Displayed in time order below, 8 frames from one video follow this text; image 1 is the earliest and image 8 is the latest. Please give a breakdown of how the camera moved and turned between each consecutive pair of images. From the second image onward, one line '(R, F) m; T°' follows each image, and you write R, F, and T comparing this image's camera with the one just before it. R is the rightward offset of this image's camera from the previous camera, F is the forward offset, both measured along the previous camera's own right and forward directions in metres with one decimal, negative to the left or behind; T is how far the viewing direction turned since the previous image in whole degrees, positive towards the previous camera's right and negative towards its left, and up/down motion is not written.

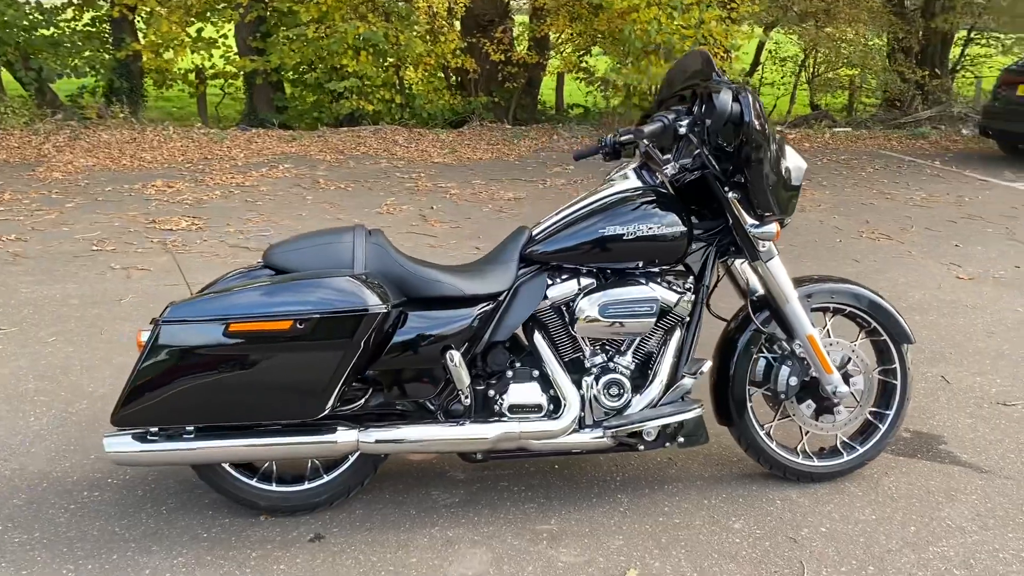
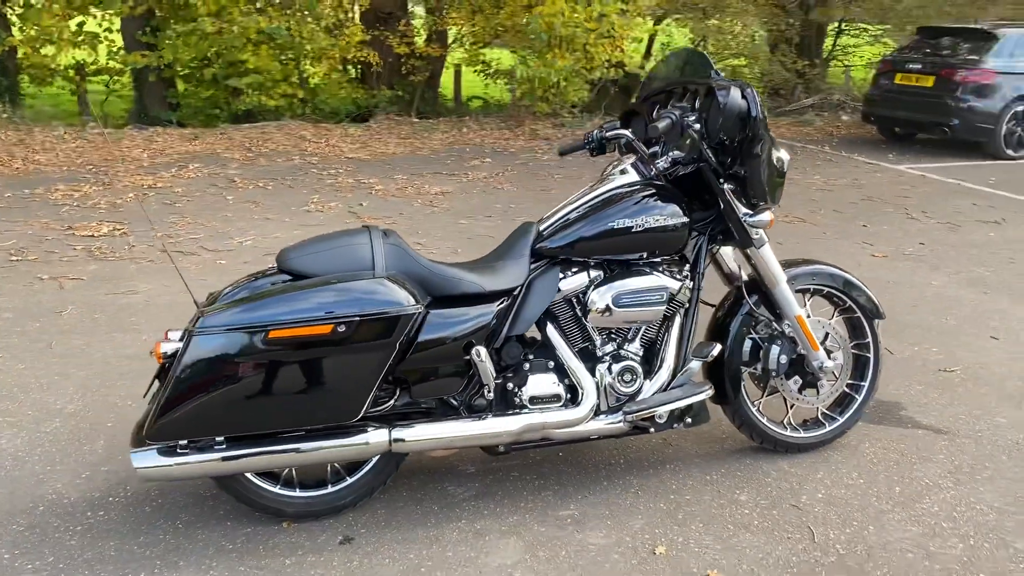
(-0.4, 0.0) m; +8°
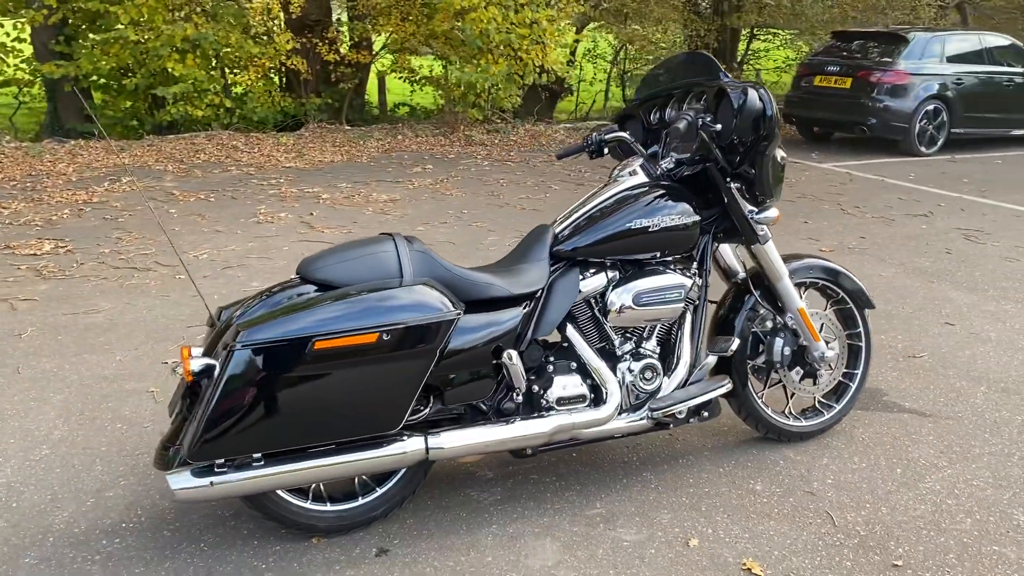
(-0.4, 0.0) m; +6°
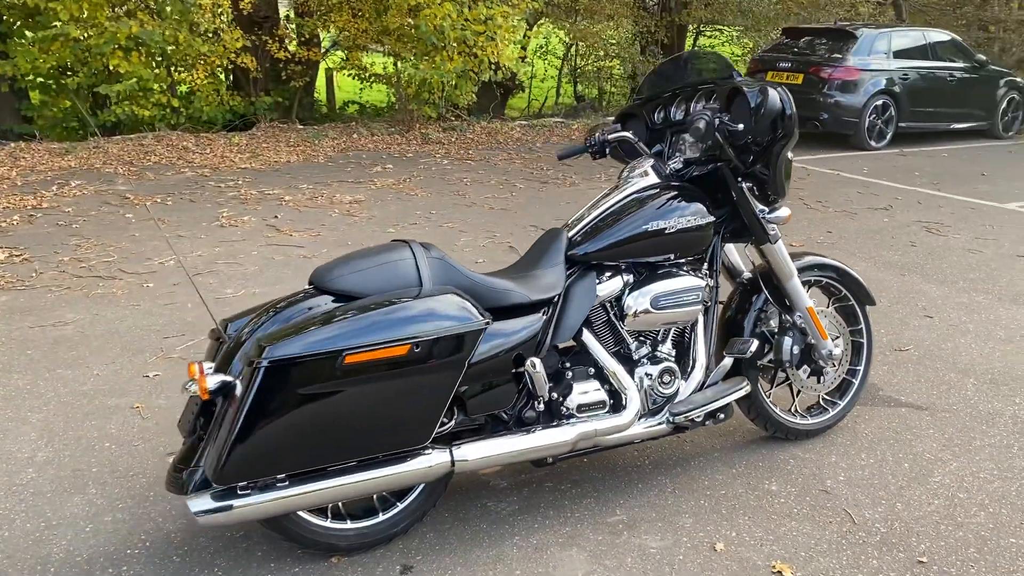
(-0.2, +0.1) m; +4°
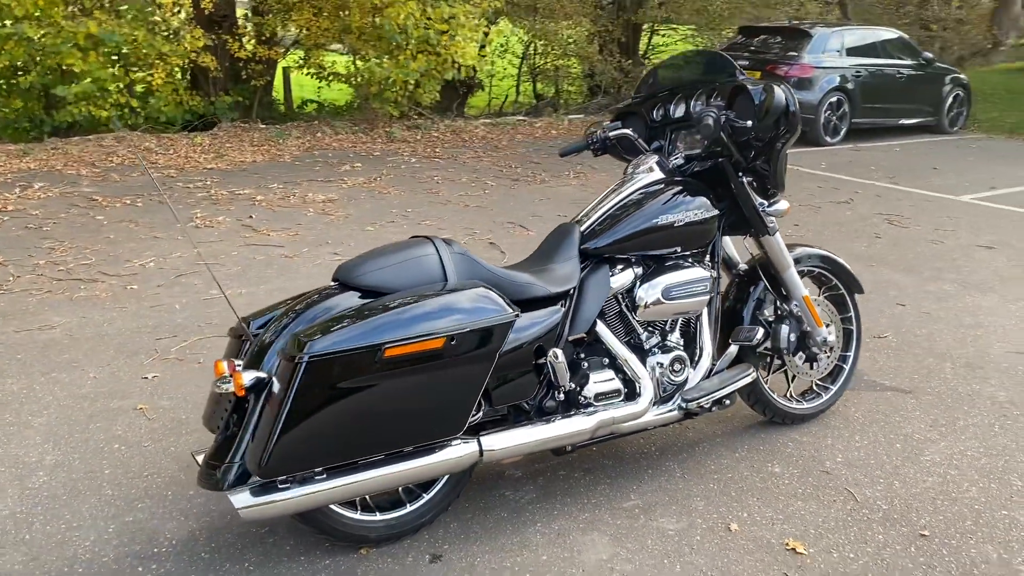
(-0.2, -0.1) m; +3°
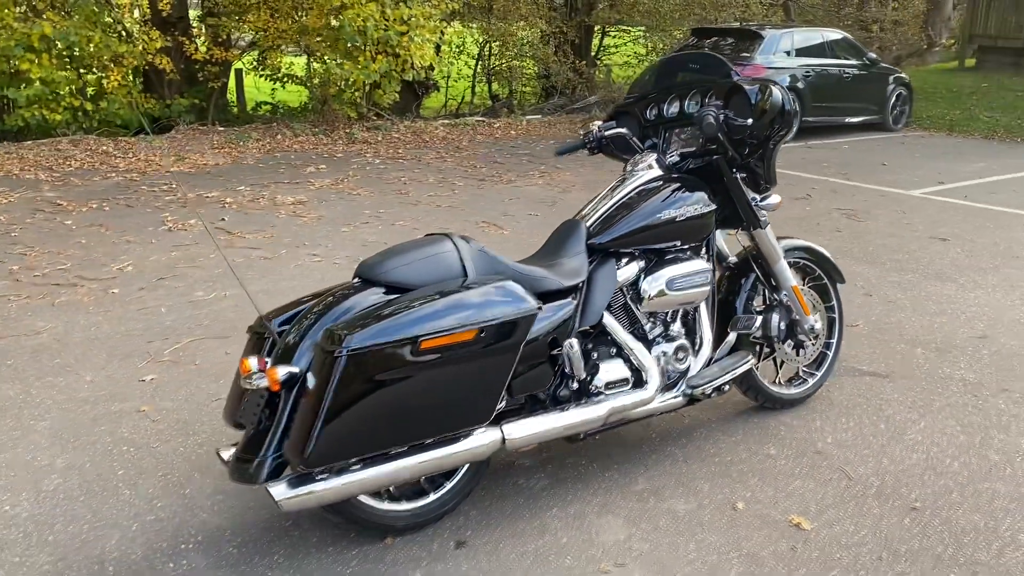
(-0.2, -0.1) m; +3°
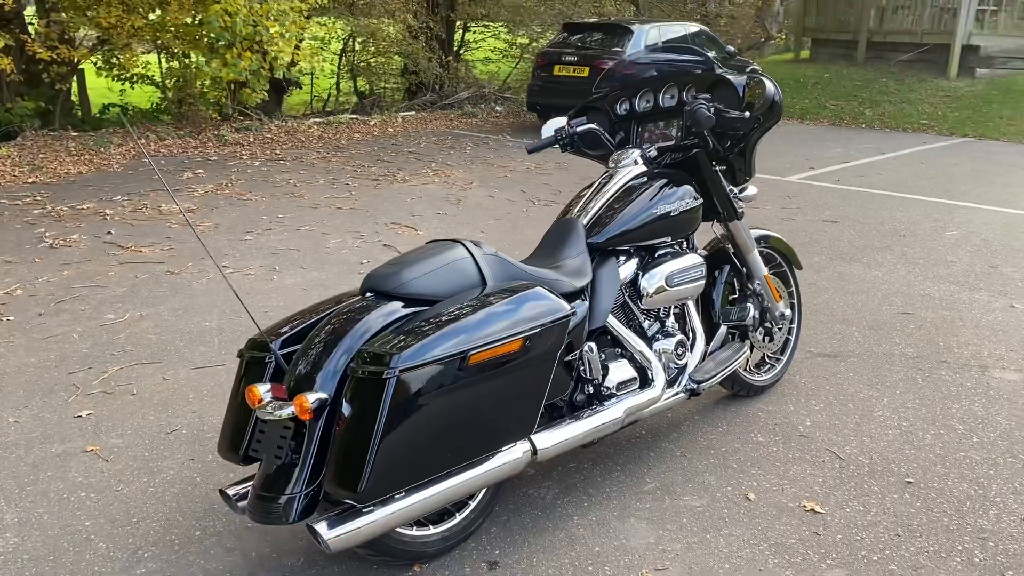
(-0.5, +0.2) m; +10°
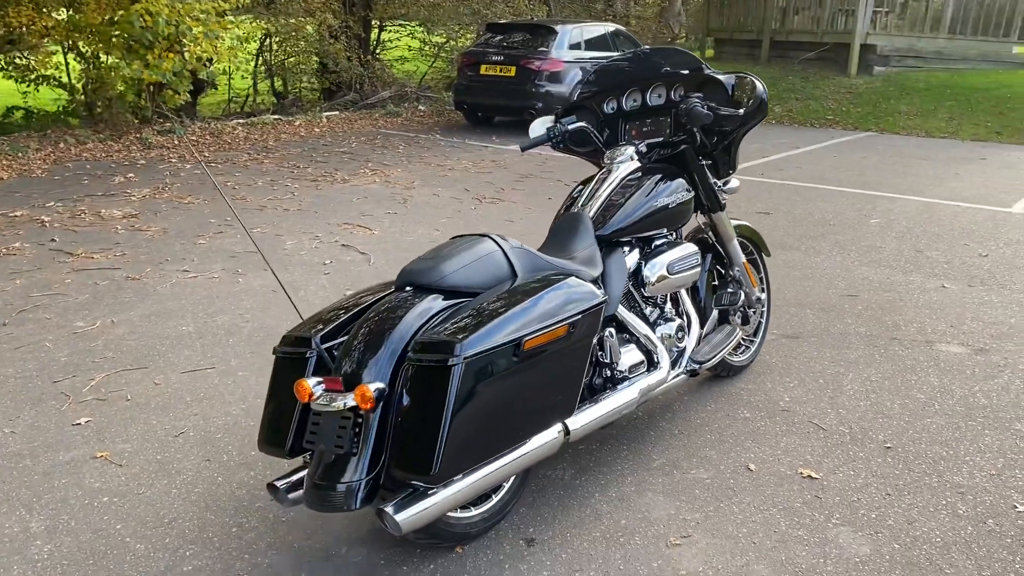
(-0.4, -0.1) m; +6°
